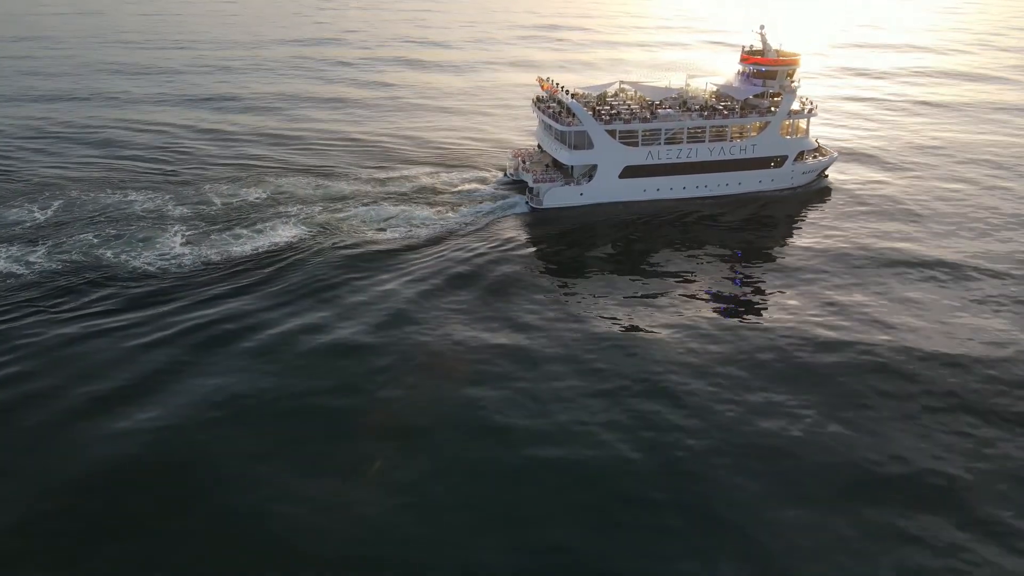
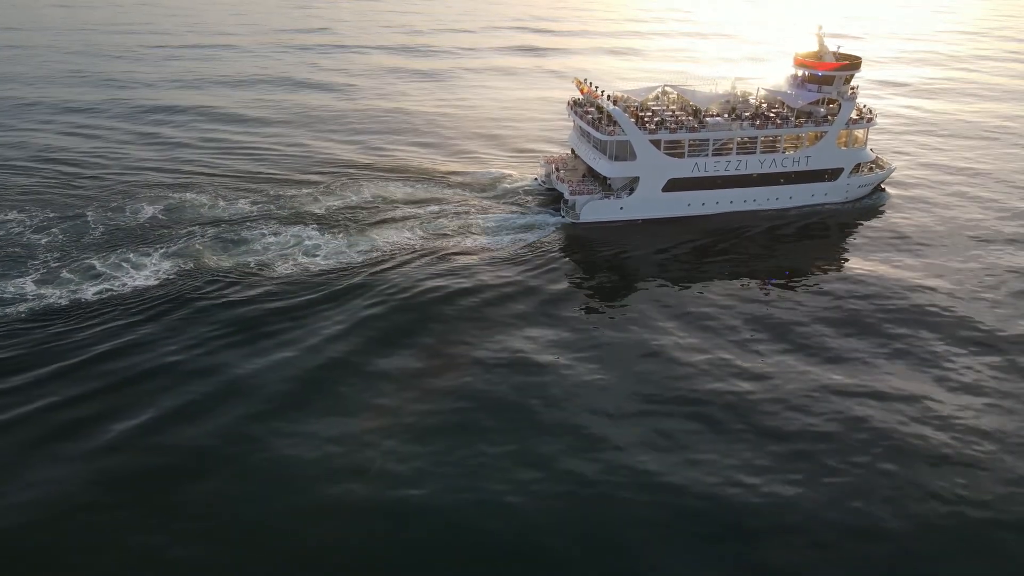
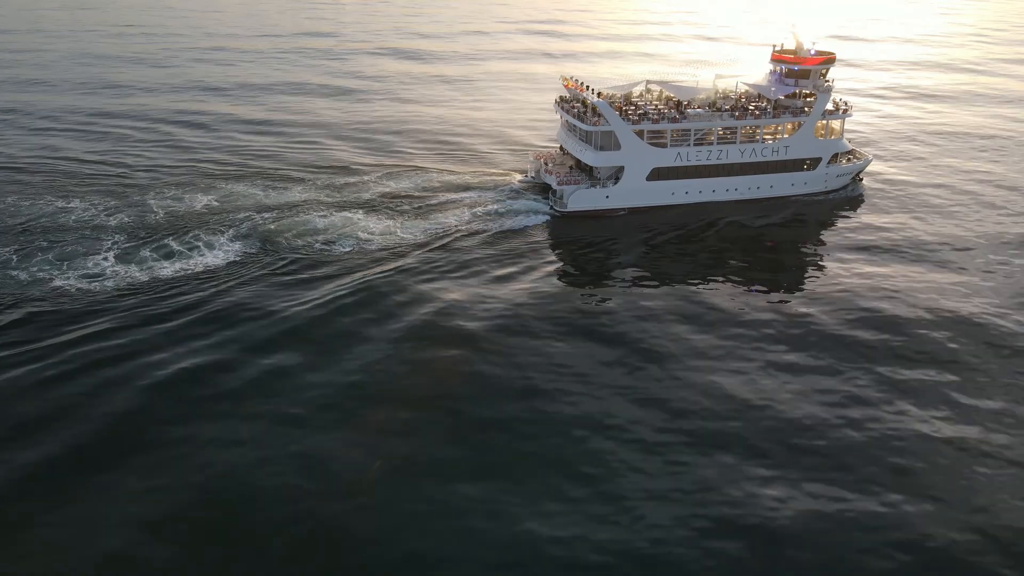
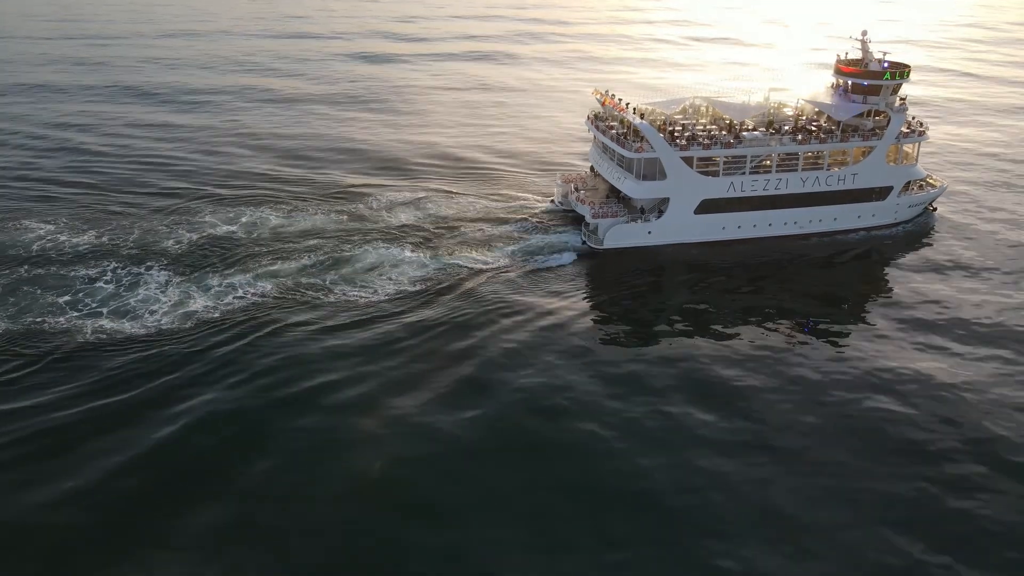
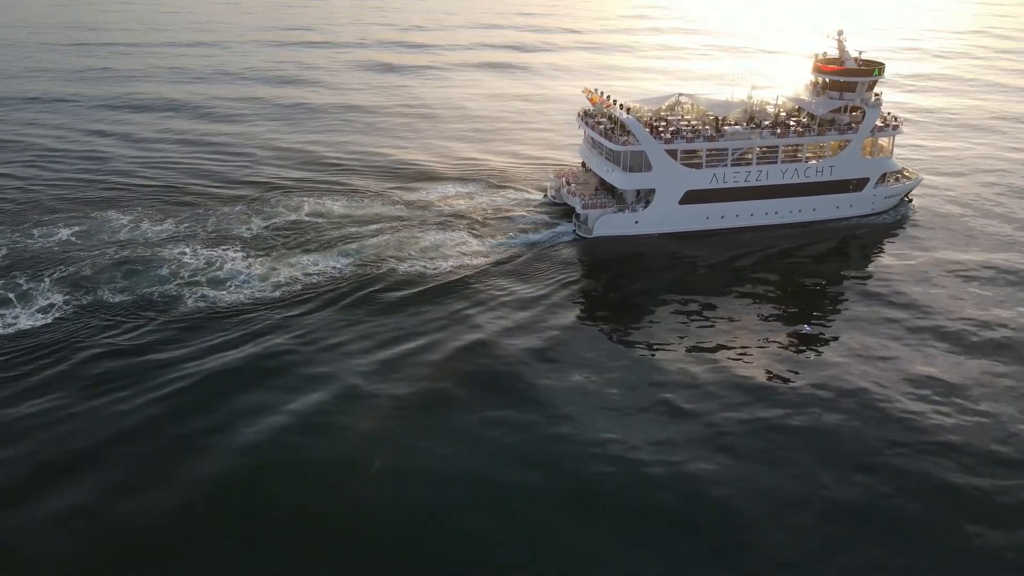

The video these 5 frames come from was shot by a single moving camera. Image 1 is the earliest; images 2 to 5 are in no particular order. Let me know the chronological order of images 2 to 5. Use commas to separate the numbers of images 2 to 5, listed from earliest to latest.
3, 2, 5, 4
